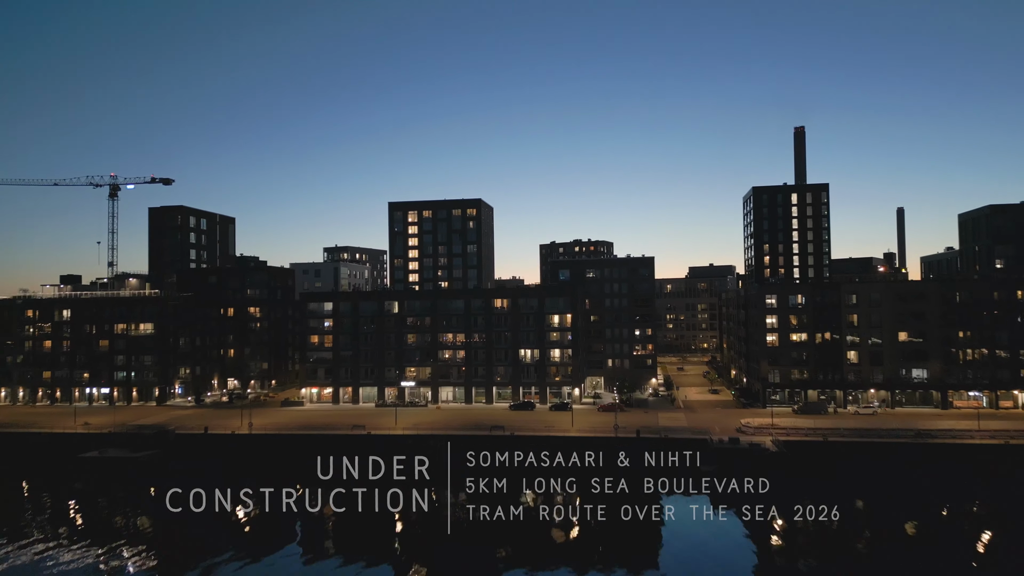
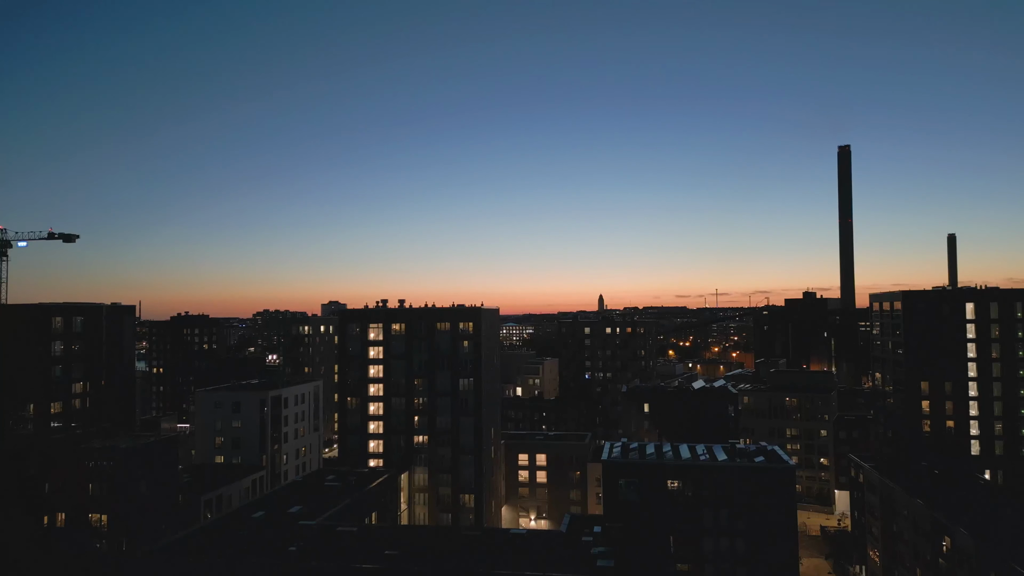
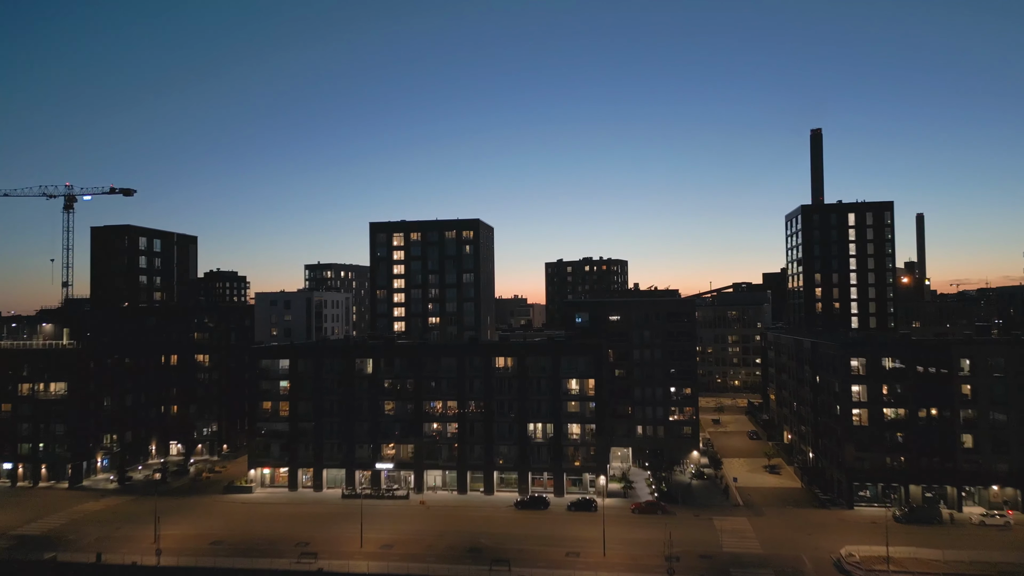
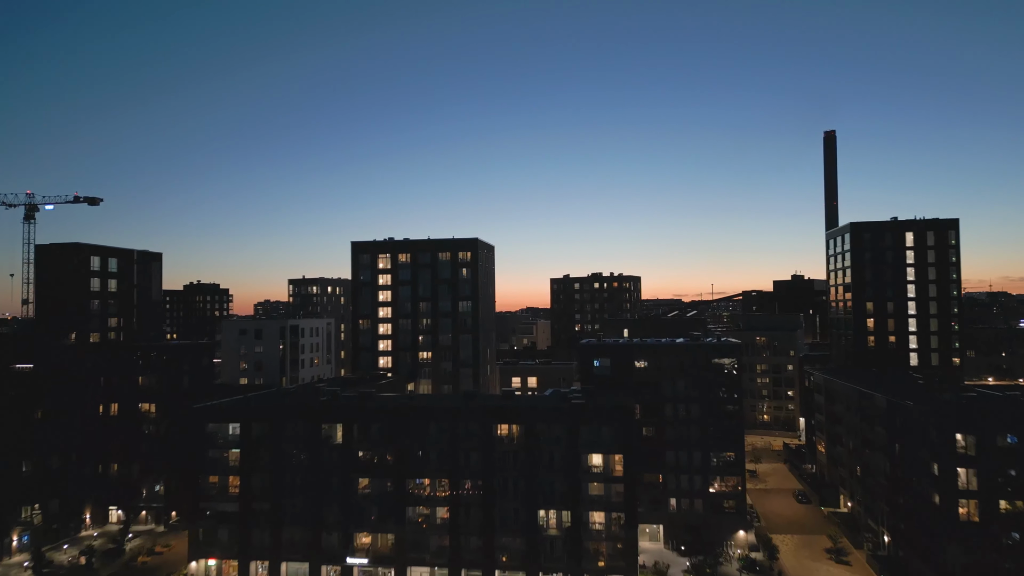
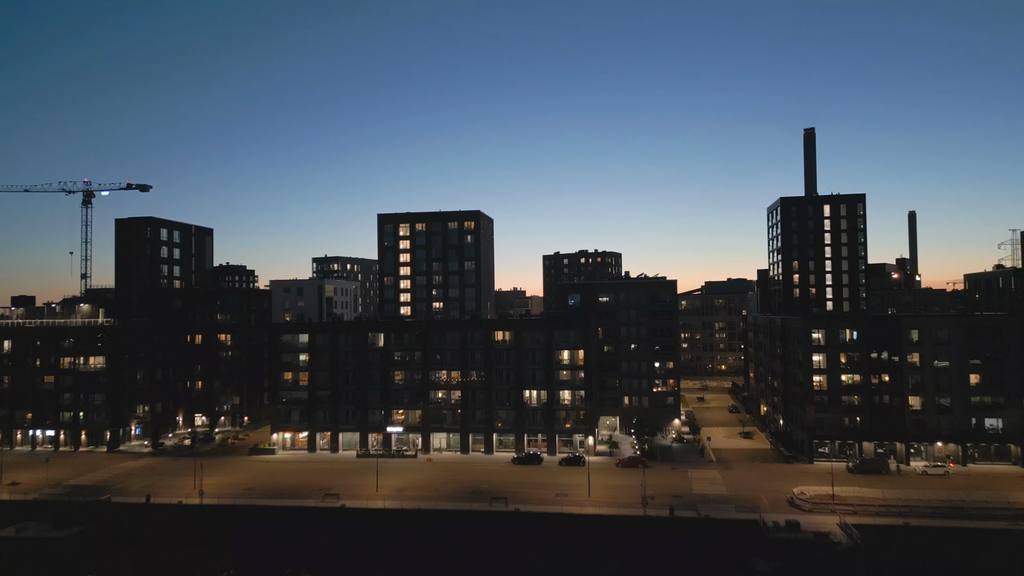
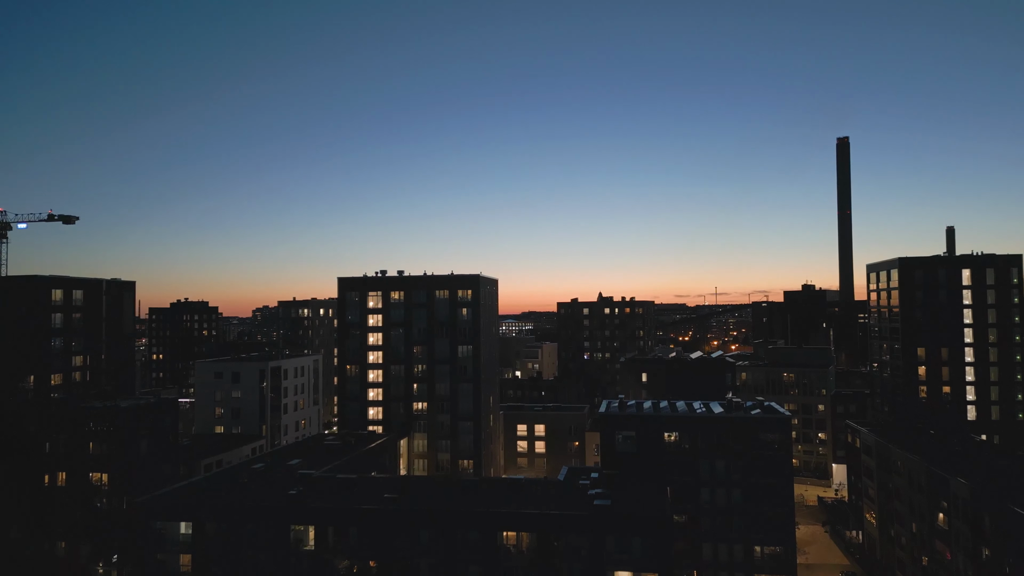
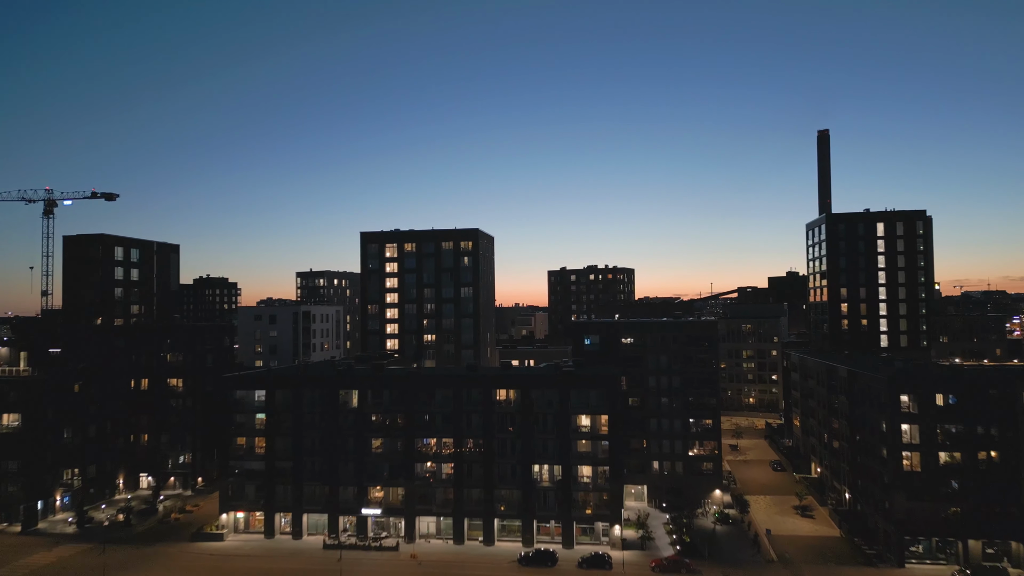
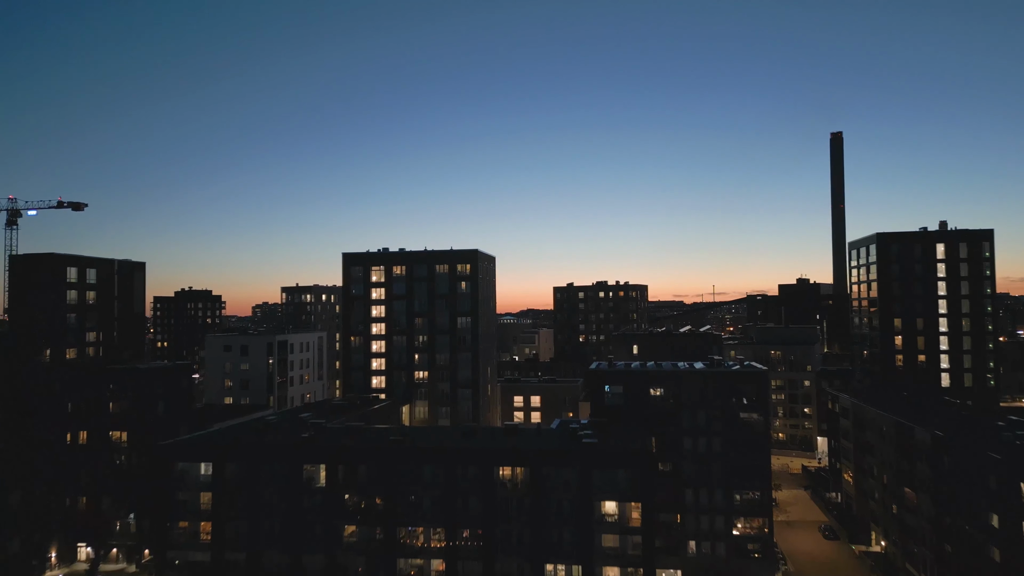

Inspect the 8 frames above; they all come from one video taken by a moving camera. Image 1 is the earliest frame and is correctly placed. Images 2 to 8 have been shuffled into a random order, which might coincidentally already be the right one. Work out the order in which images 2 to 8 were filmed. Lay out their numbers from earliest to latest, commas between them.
5, 3, 7, 4, 8, 6, 2
